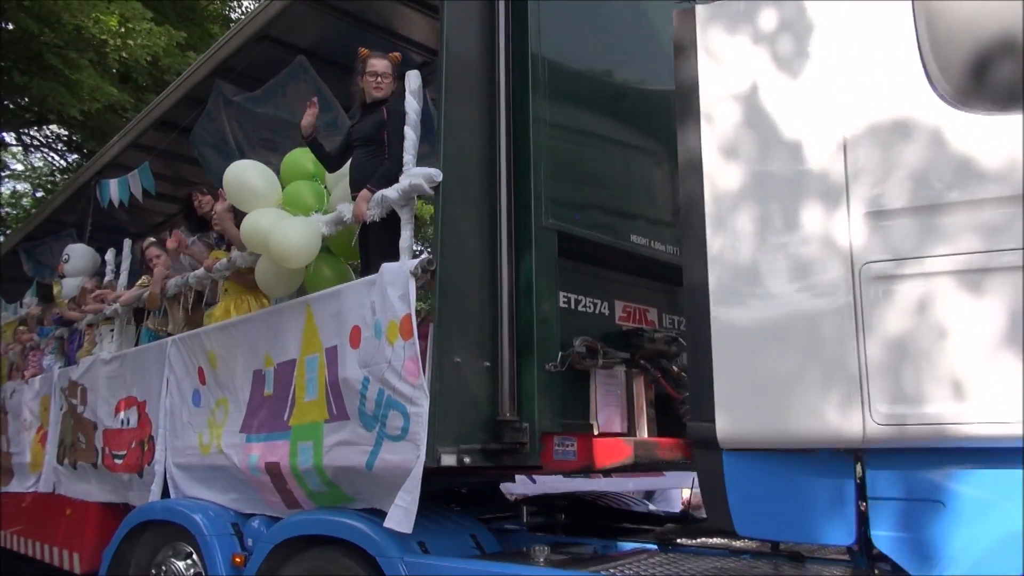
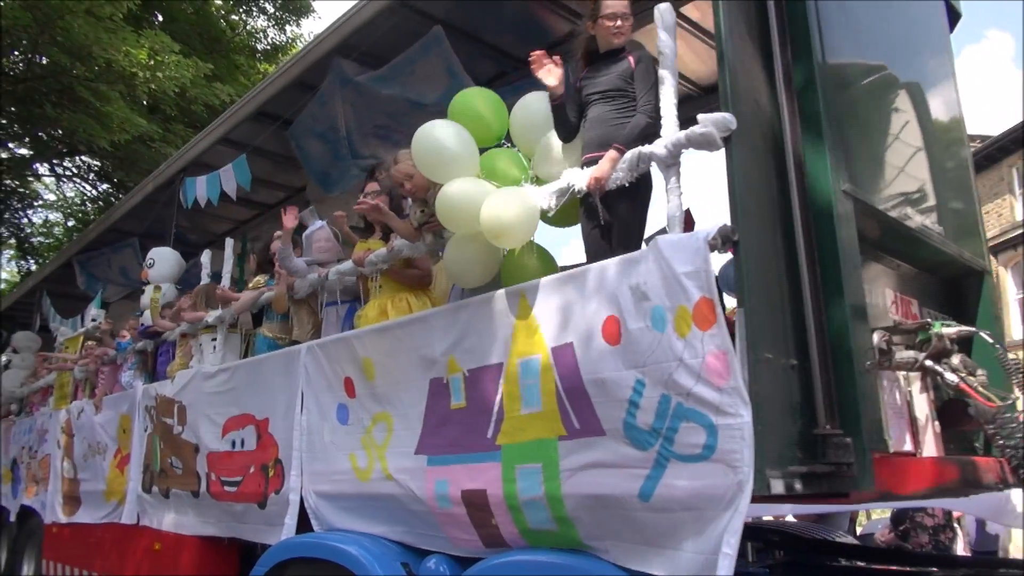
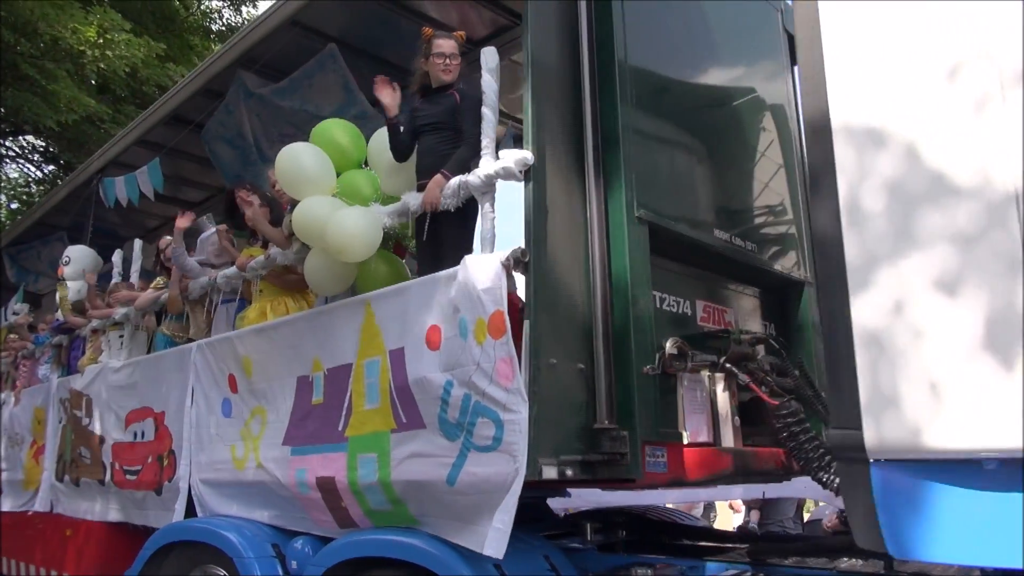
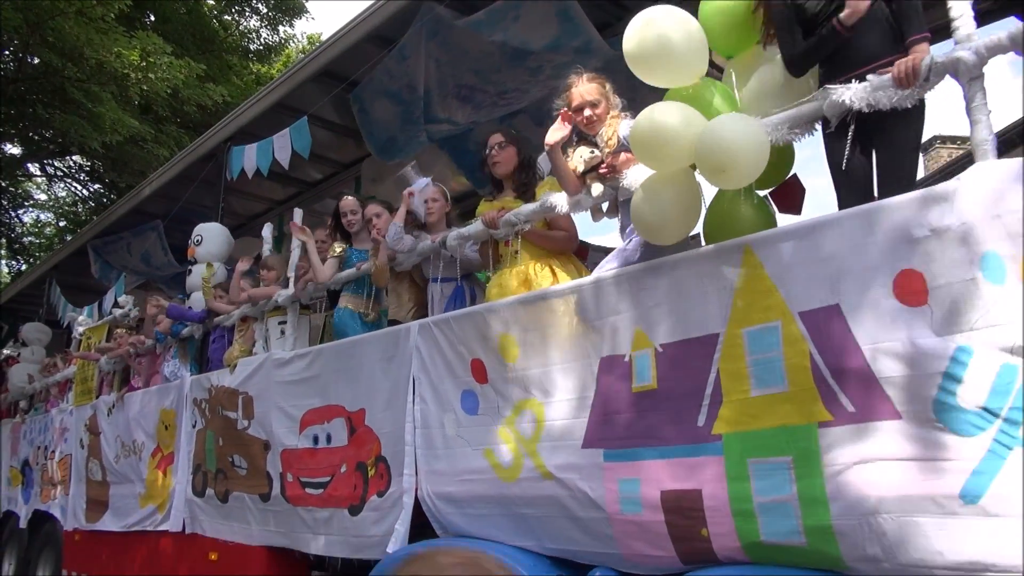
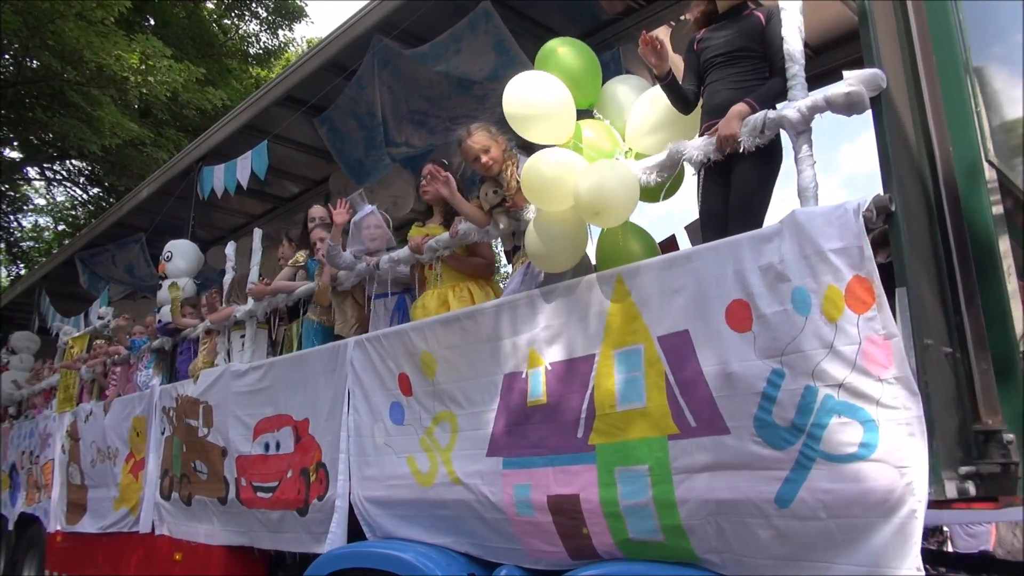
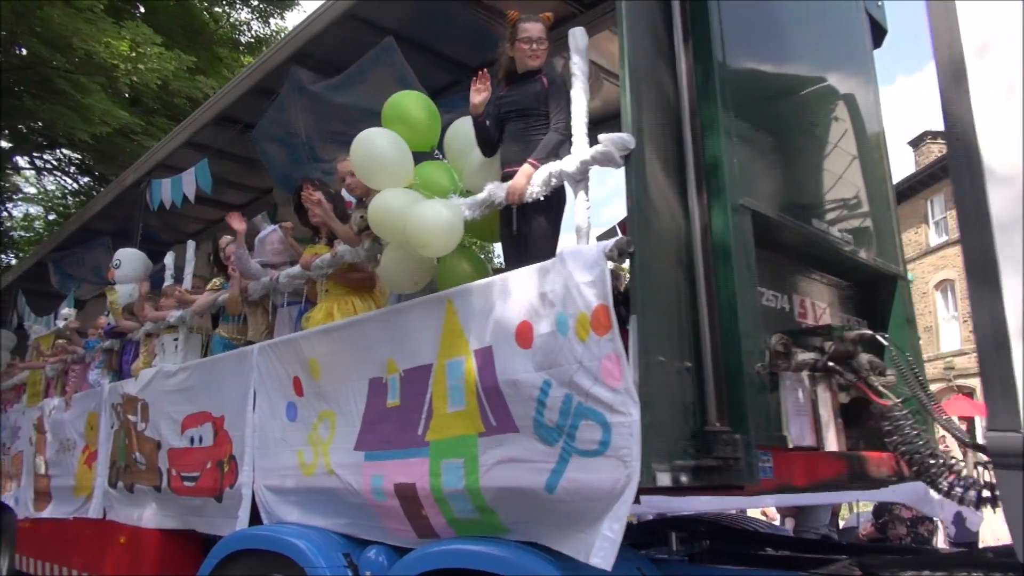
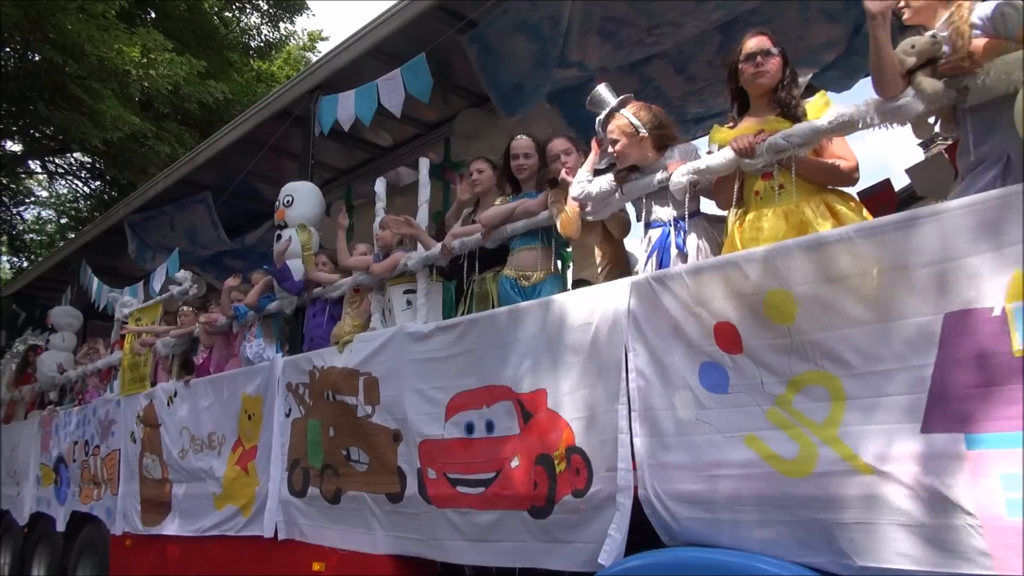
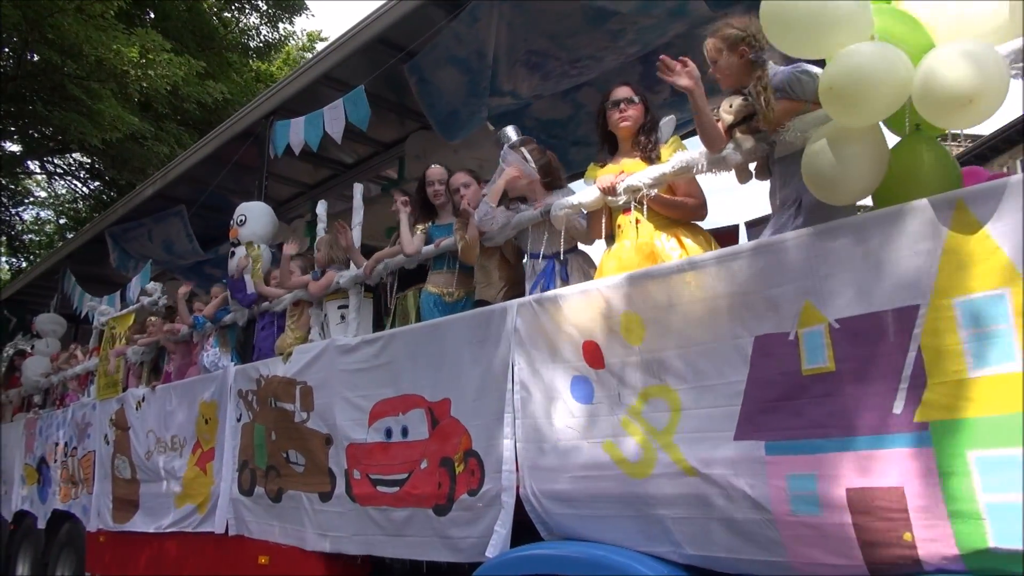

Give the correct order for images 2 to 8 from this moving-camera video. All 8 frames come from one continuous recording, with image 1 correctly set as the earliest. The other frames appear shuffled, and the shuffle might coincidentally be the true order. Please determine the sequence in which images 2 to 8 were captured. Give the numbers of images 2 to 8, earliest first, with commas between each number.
3, 6, 2, 5, 4, 8, 7
